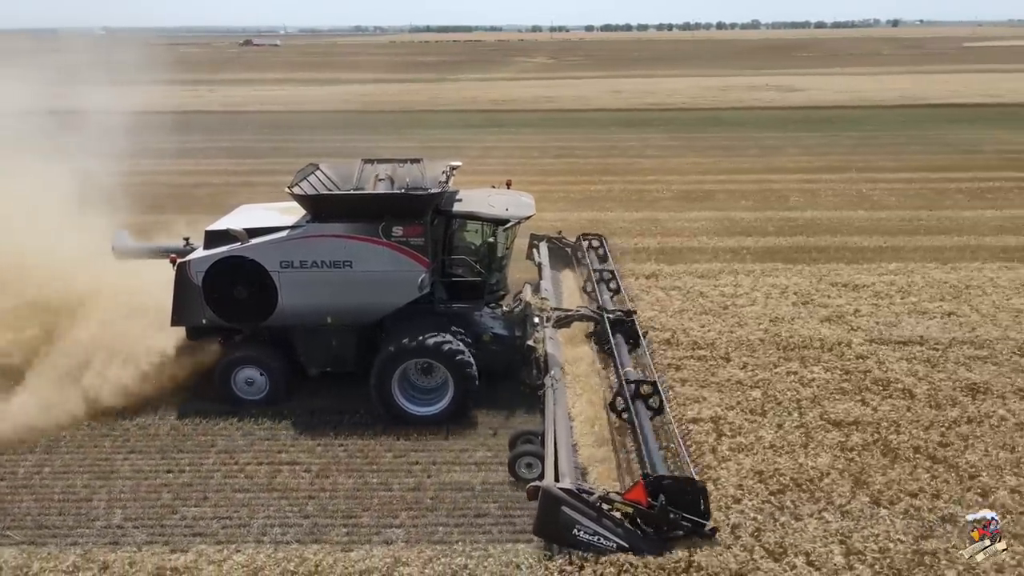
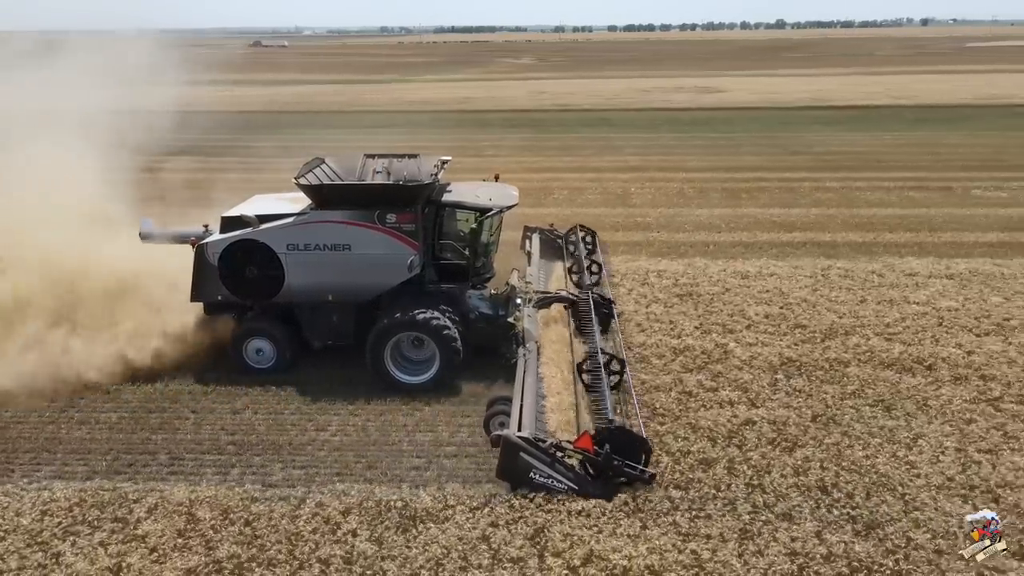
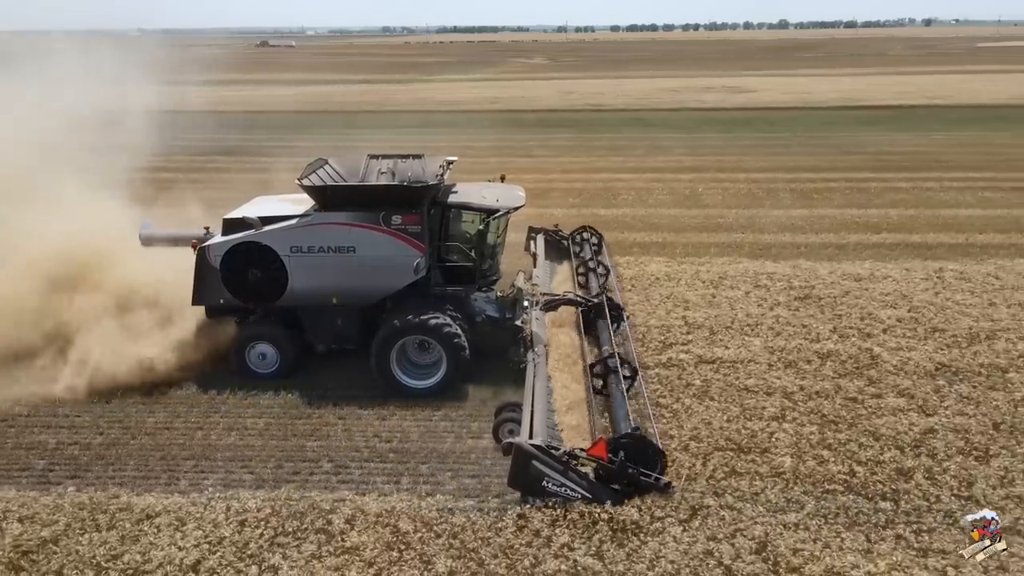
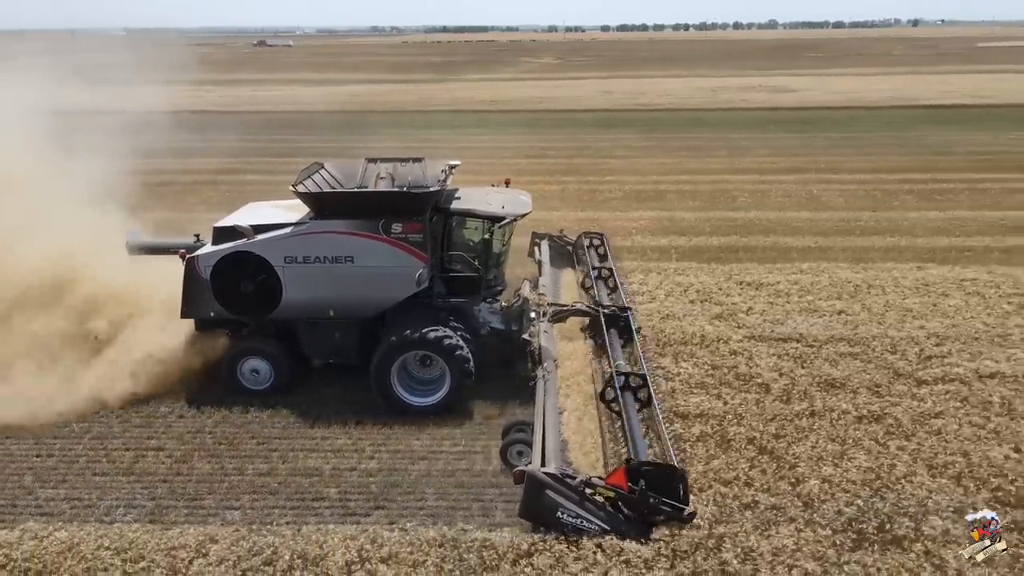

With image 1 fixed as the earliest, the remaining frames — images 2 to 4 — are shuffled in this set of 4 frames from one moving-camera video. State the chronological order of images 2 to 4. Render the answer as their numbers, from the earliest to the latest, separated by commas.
4, 3, 2
